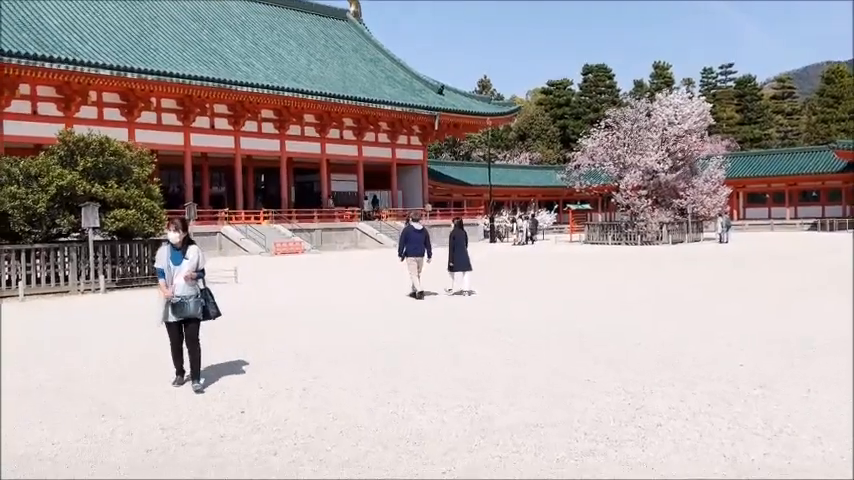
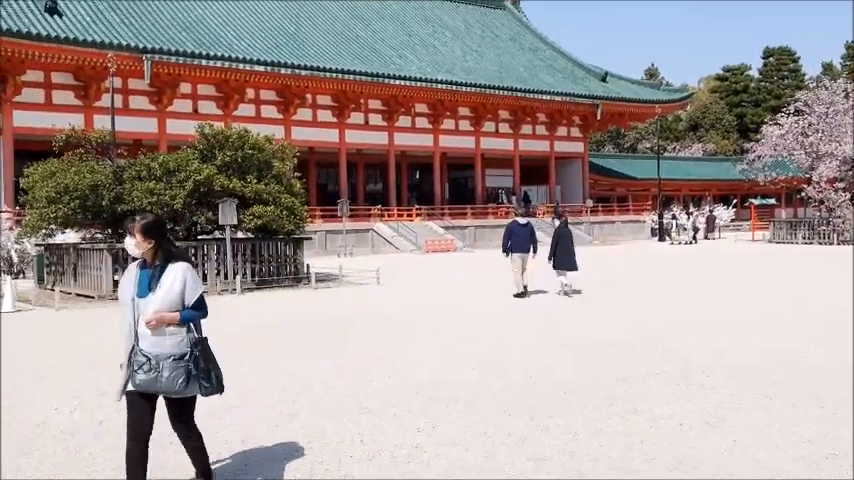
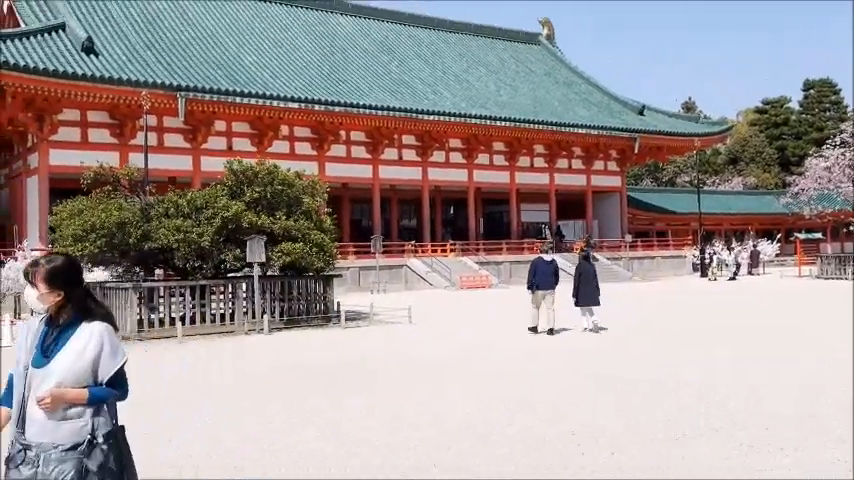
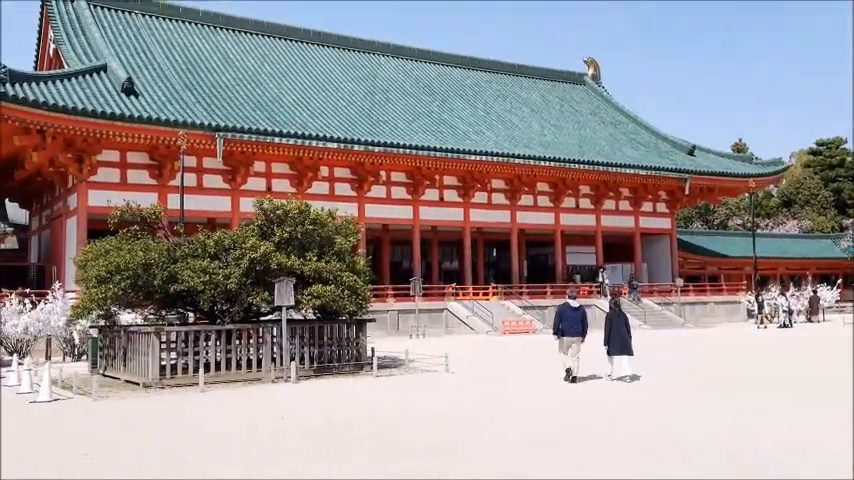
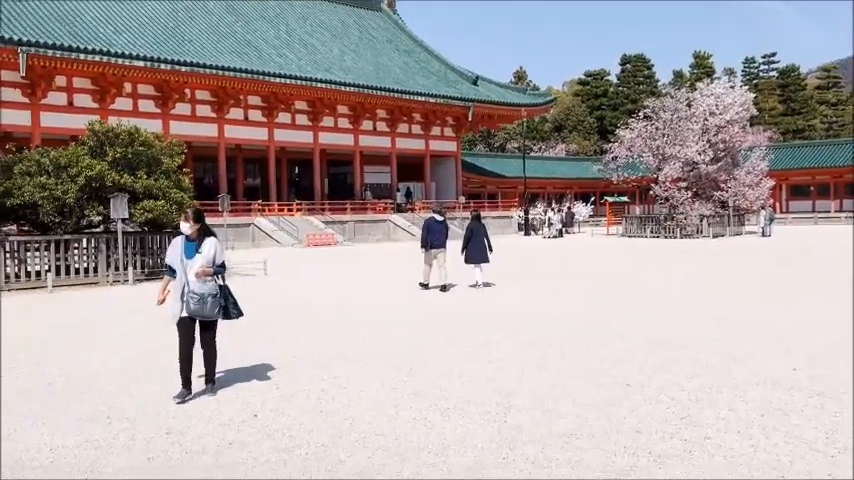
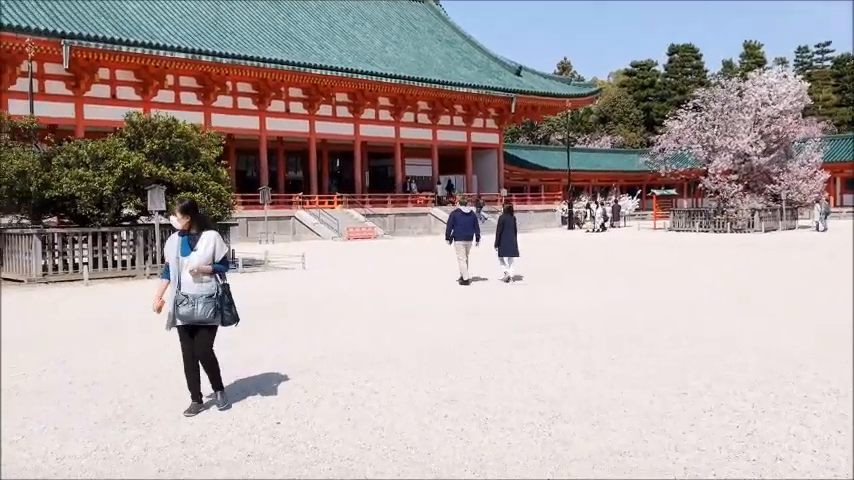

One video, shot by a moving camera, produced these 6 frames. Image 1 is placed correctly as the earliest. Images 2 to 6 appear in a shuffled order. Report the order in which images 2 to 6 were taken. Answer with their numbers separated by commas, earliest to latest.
5, 6, 2, 3, 4
